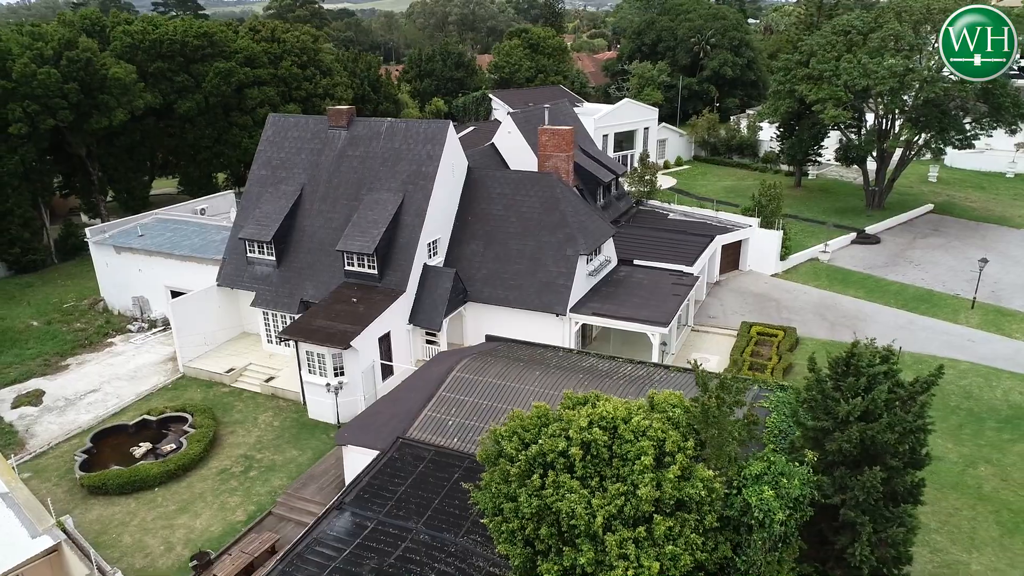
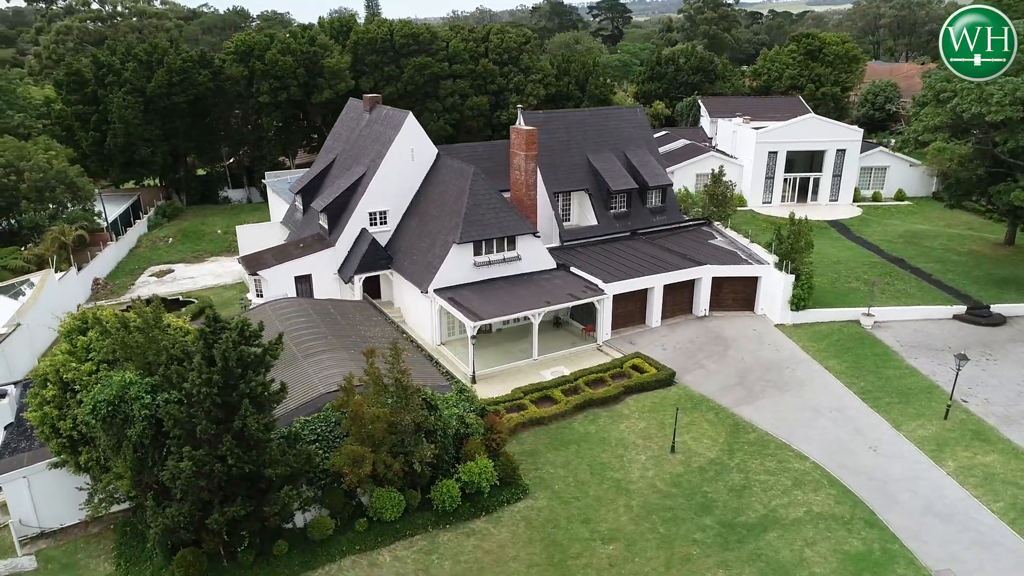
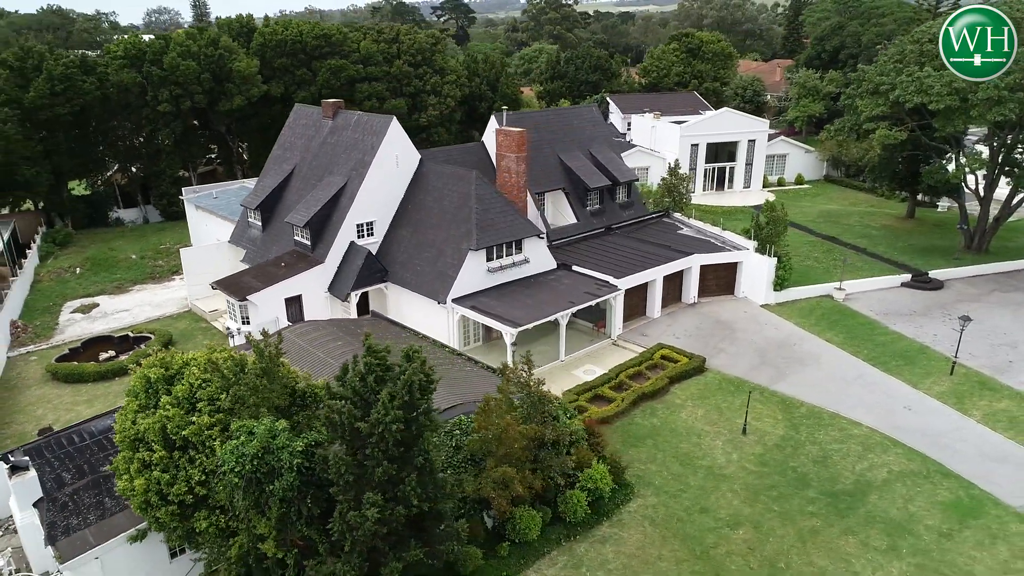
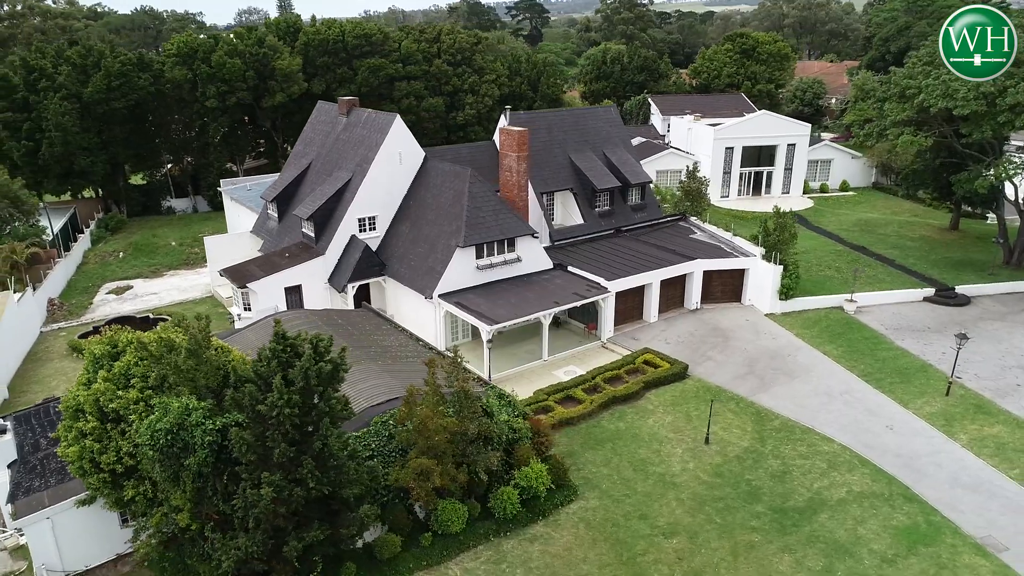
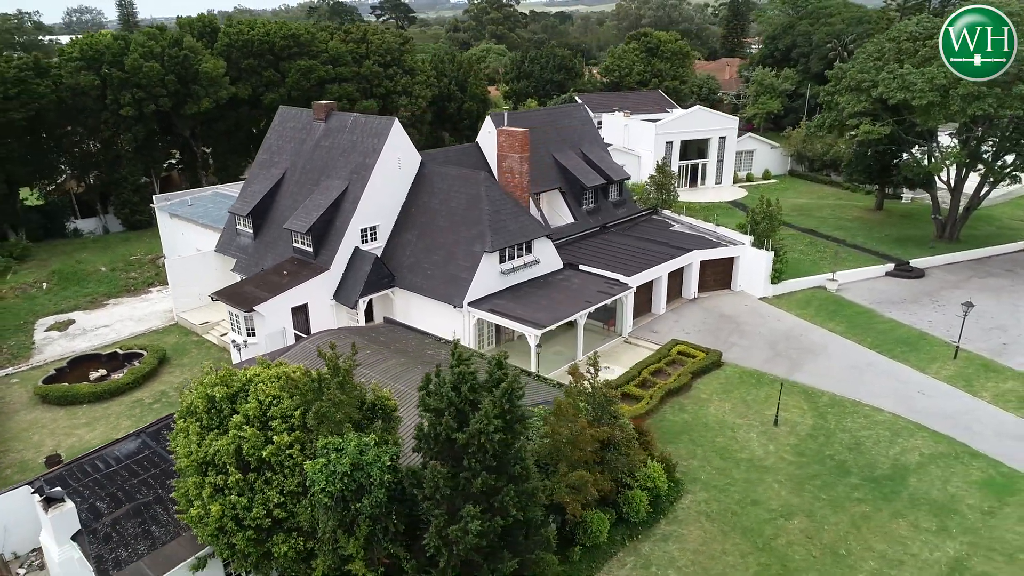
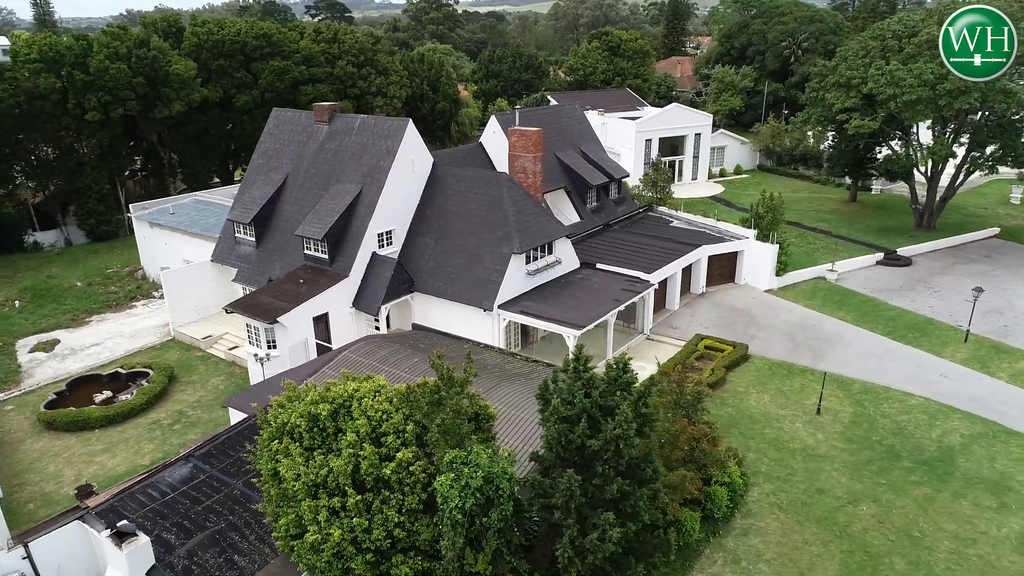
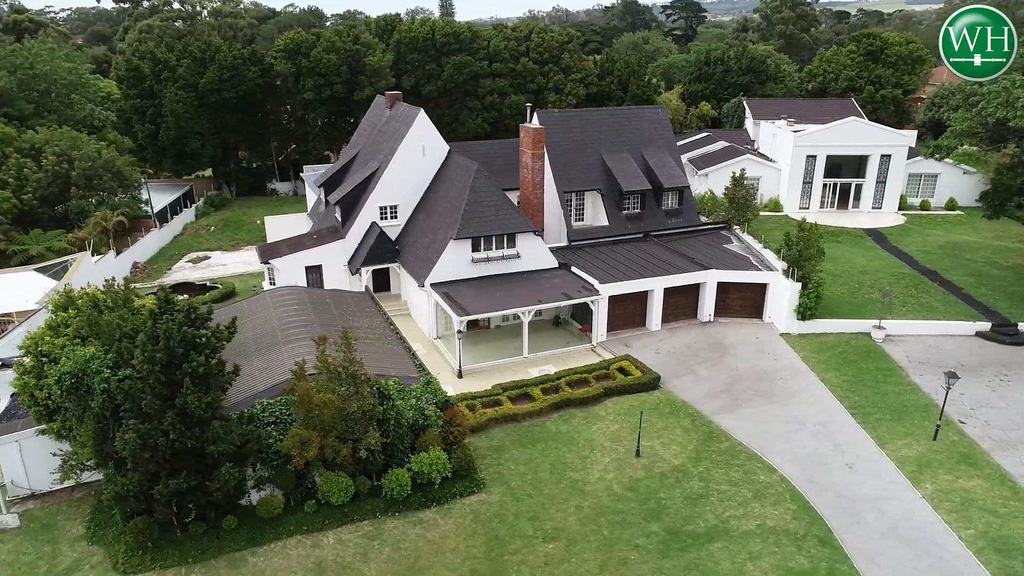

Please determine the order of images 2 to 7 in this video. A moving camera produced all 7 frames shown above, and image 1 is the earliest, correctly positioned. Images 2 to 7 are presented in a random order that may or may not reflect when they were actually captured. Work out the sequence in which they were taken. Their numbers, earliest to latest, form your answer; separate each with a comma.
6, 5, 3, 4, 2, 7
